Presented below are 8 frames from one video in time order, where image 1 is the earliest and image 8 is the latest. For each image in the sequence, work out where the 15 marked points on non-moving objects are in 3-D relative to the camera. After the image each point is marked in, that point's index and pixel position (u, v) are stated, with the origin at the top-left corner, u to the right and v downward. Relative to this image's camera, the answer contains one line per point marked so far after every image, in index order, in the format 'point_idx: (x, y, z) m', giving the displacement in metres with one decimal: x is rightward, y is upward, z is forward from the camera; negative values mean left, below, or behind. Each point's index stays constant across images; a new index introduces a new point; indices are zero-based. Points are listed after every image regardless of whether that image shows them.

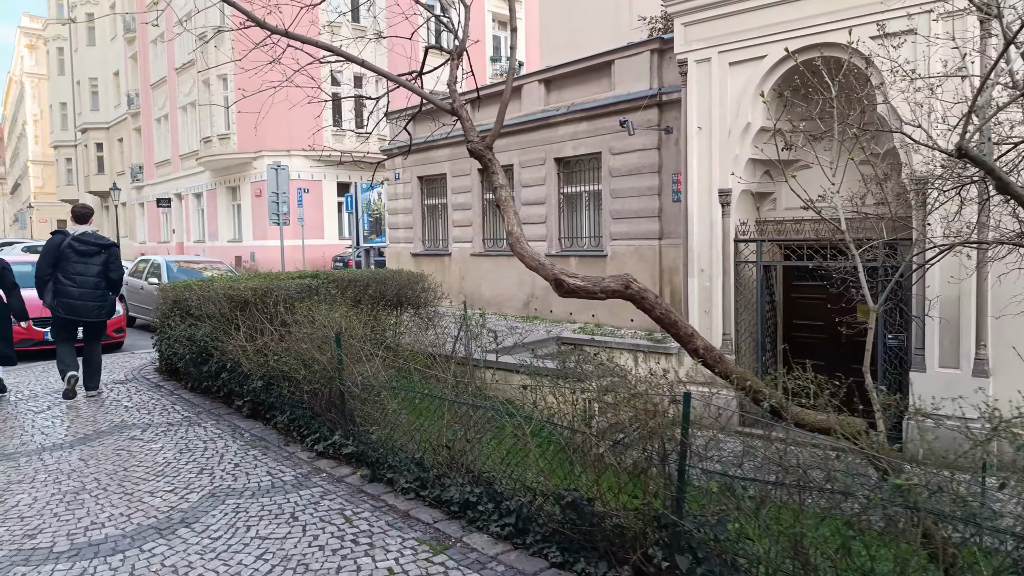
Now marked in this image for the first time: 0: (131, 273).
0: (-7.5, +0.3, +14.1) m
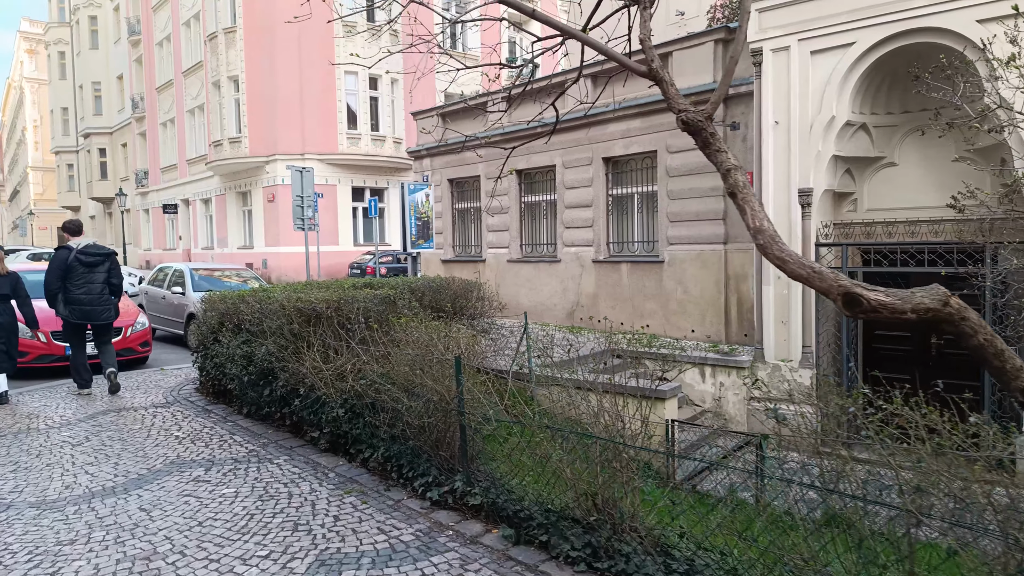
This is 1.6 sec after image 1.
0: (-6.8, +0.2, +13.2) m
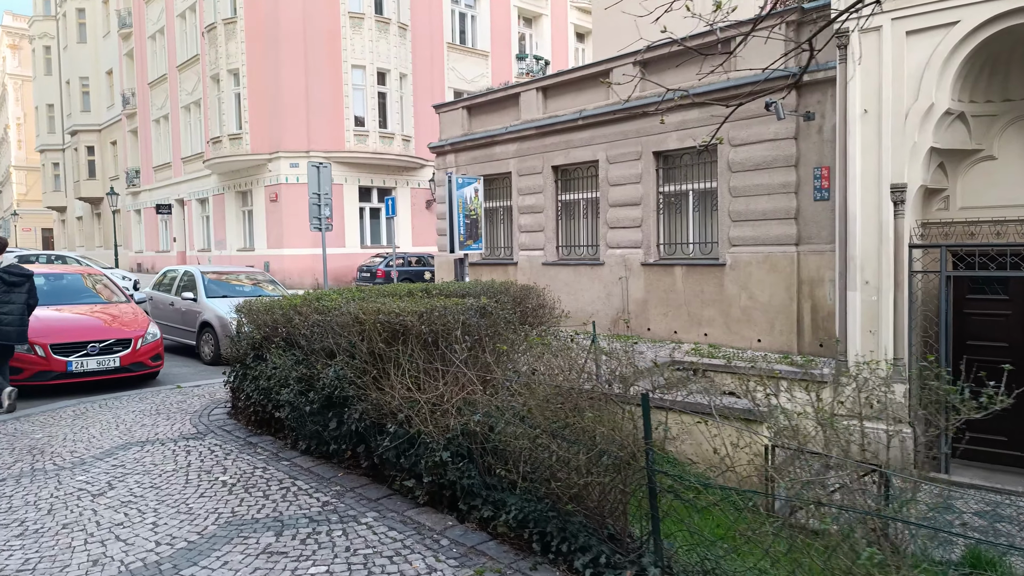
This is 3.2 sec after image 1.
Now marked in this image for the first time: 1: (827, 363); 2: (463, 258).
0: (-6.1, +0.1, +12.1) m
1: (+3.8, -0.9, +8.5) m
2: (-0.6, +0.4, +8.8) m
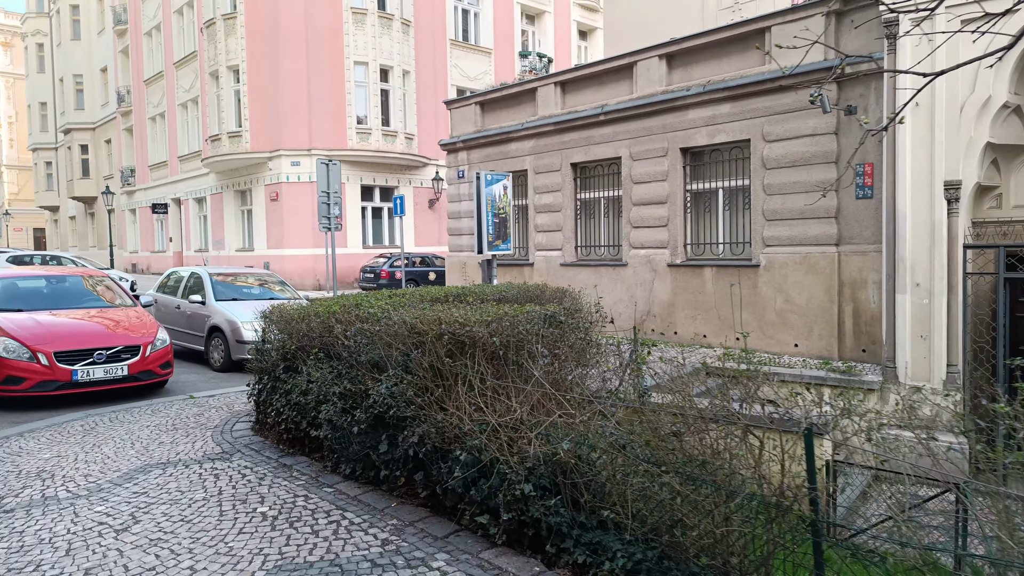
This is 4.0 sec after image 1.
0: (-5.8, 0.0, +11.6) m
1: (+4.2, -1.0, +8.1) m
2: (-0.3, +0.3, +8.4) m
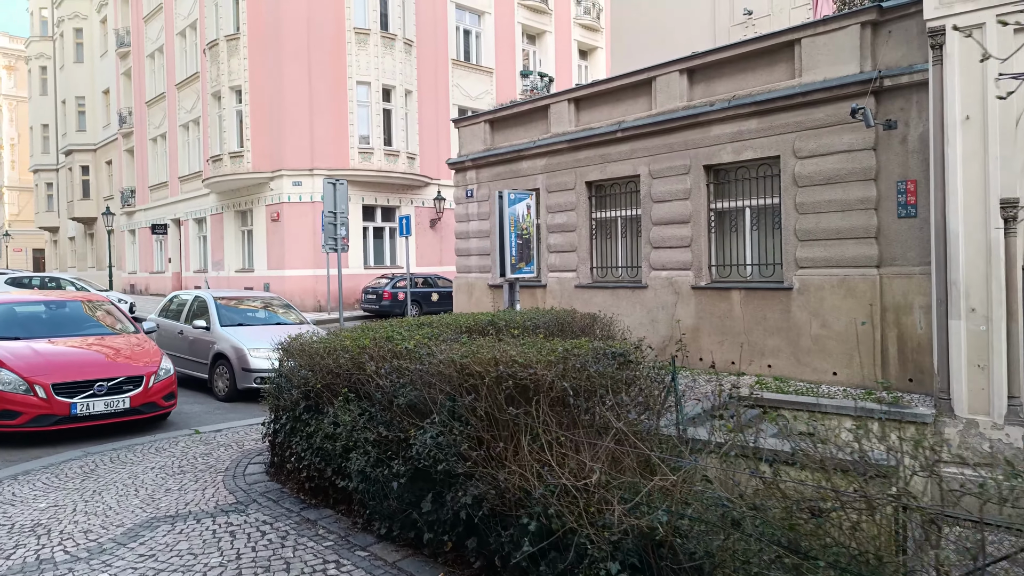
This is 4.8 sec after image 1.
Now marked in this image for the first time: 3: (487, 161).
0: (-5.5, -0.4, +11.1) m
1: (+4.4, -1.2, +7.6) m
2: (0.0, +0.1, +7.9) m
3: (-0.5, +2.5, +13.9) m
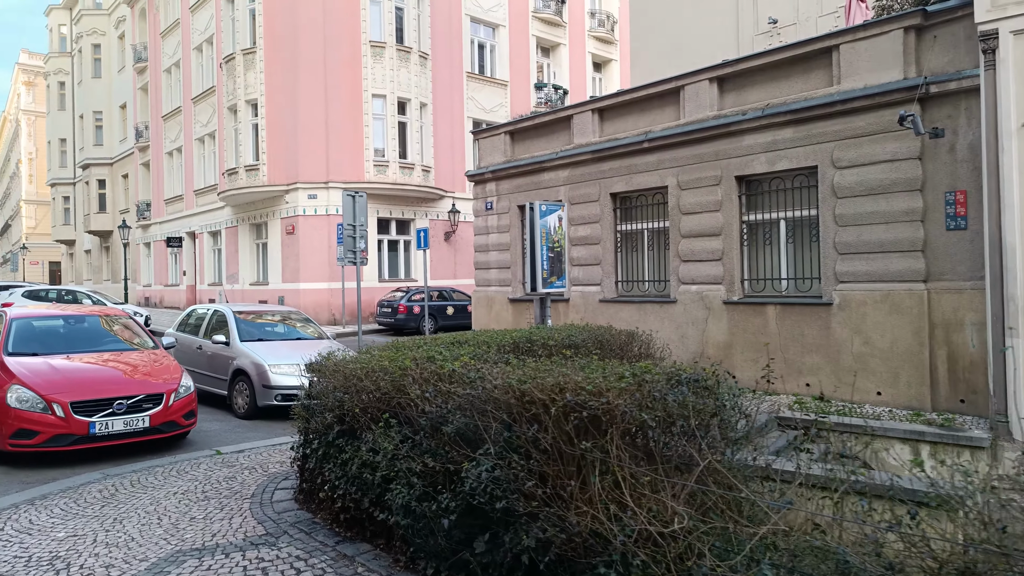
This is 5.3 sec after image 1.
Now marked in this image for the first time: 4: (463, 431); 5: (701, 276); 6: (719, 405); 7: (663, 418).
0: (-5.2, -0.6, +10.8) m
1: (+4.8, -1.4, +7.2) m
2: (+0.3, -0.1, +7.6) m
3: (-0.1, +2.2, +13.7) m
4: (-0.2, -0.7, +3.3) m
5: (+2.8, +0.2, +10.3) m
6: (+0.9, -0.5, +3.0) m
7: (+0.6, -0.5, +2.8) m
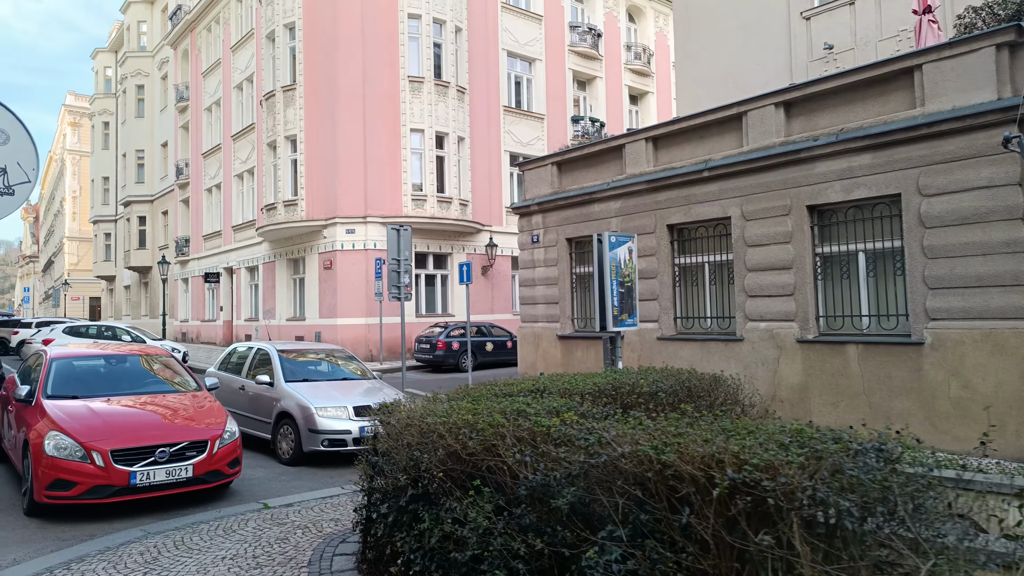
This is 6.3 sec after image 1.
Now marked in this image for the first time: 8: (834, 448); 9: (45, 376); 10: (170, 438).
0: (-4.4, -1.1, +10.5) m
1: (+5.4, -1.7, +6.4) m
2: (+1.0, -0.5, +7.0) m
3: (+0.8, +1.6, +13.2) m
4: (+0.3, -0.9, +2.7) m
5: (+3.6, -0.3, +9.6) m
6: (+1.4, -0.7, +2.4) m
7: (+1.1, -0.7, +2.2) m
8: (+1.1, -0.6, +2.4) m
9: (-5.0, -0.9, +7.5) m
10: (-3.2, -1.4, +6.6) m
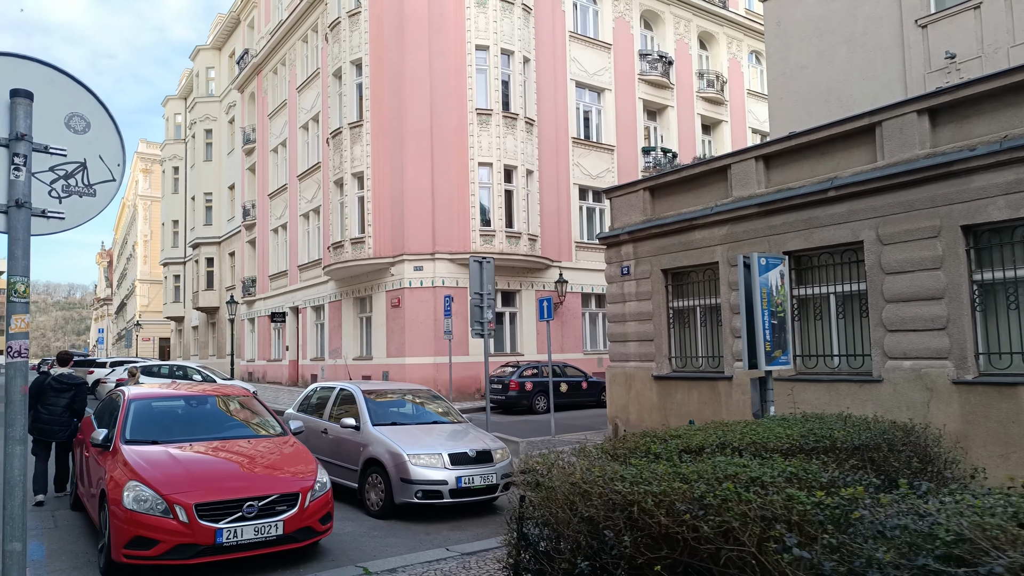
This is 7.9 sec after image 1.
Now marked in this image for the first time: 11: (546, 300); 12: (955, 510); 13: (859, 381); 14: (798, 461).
0: (-3.0, -1.6, +9.7) m
1: (+6.5, -1.9, +5.0) m
2: (+2.1, -0.7, +6.0) m
3: (+2.4, +0.9, +12.3) m
4: (+1.1, -0.9, +1.7) m
5: (+4.9, -0.7, +8.4) m
6: (+2.1, -0.7, +1.3) m
7: (+1.8, -0.7, +1.2) m
8: (+1.9, -0.6, +1.4) m
9: (-3.8, -1.3, +6.9) m
10: (-2.1, -1.7, +5.8) m
11: (+0.8, -0.3, +16.7) m
12: (+1.4, -0.6, +2.0) m
13: (+4.5, -1.2, +9.0) m
14: (+1.5, -0.9, +3.7) m
